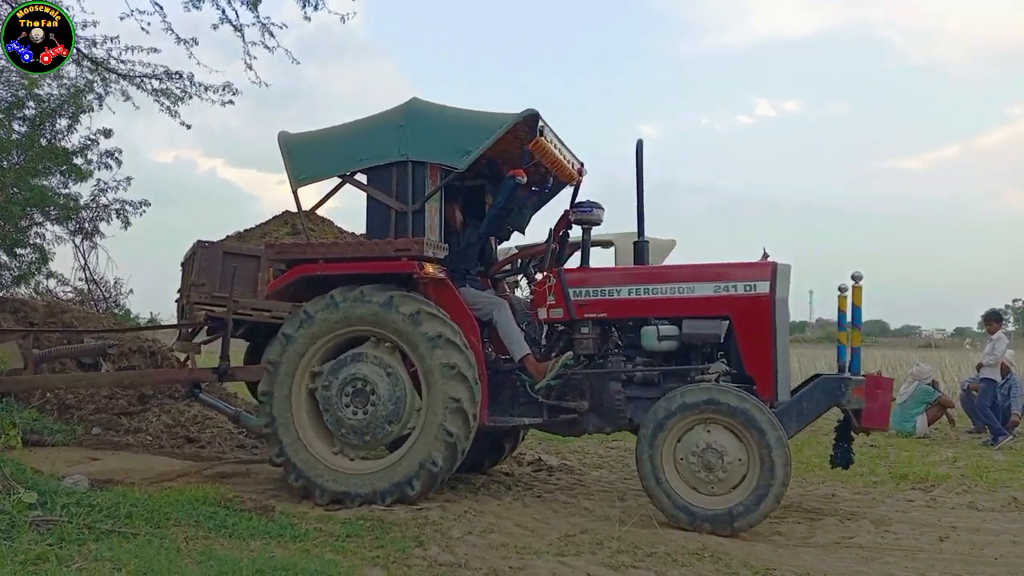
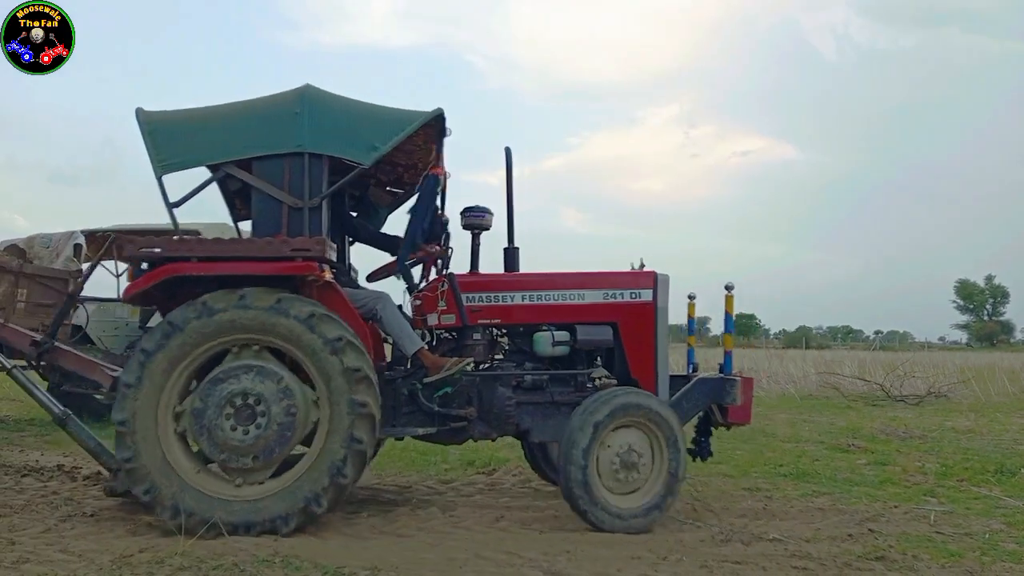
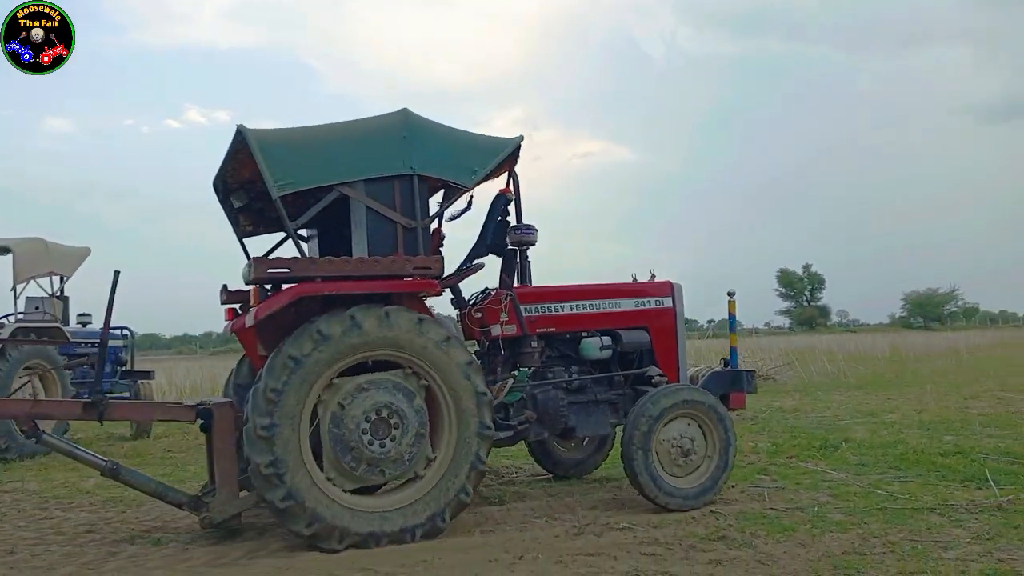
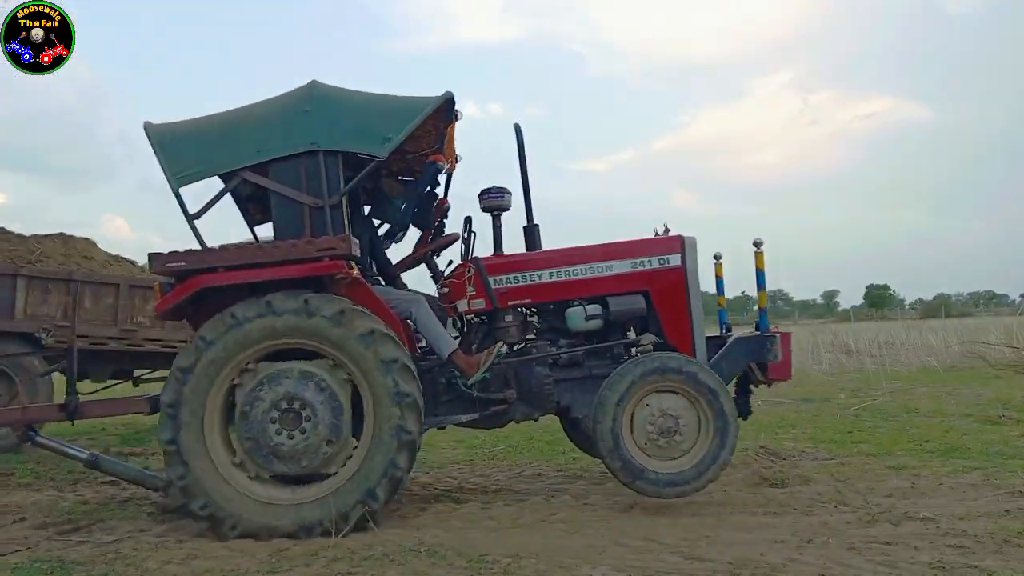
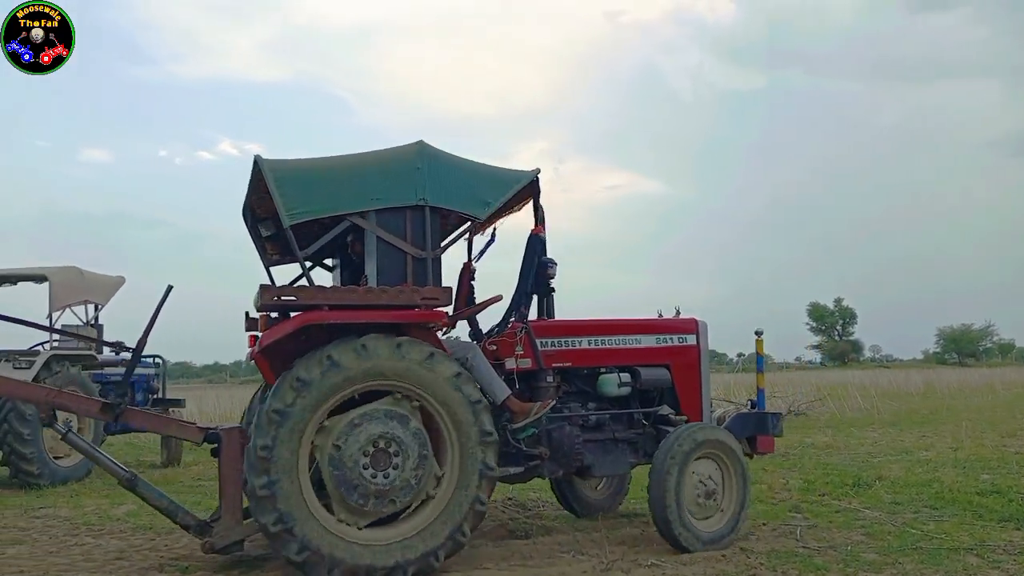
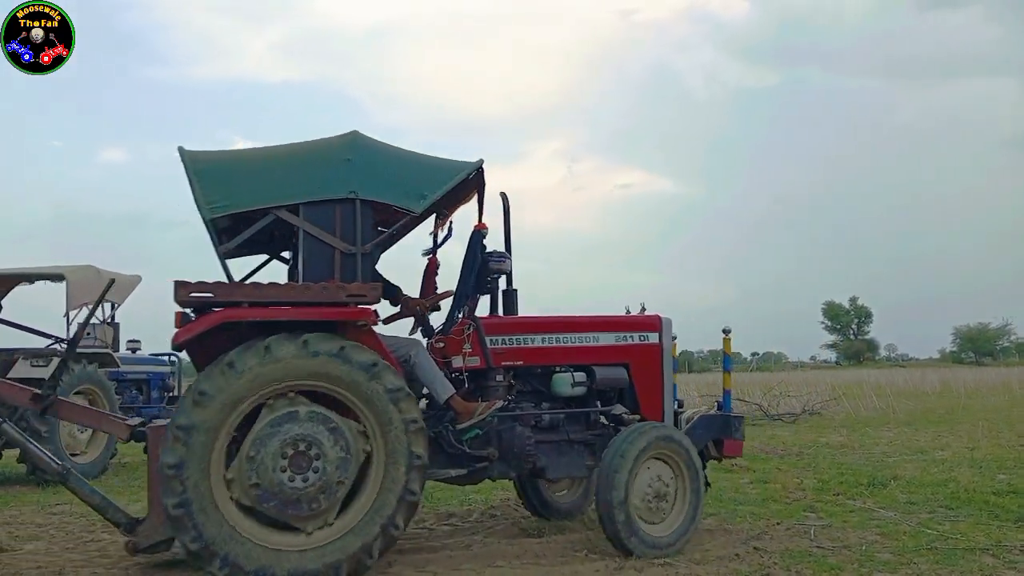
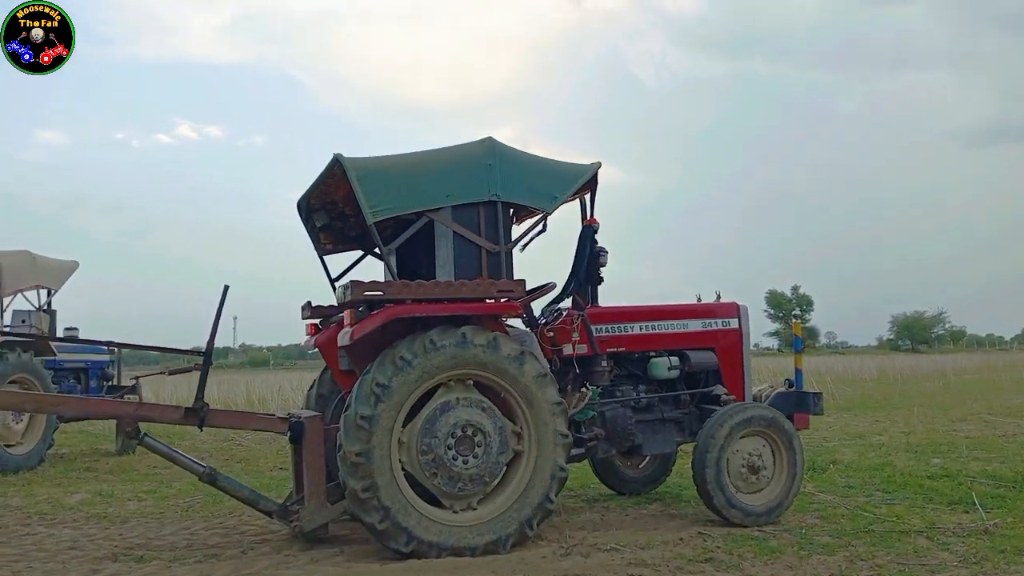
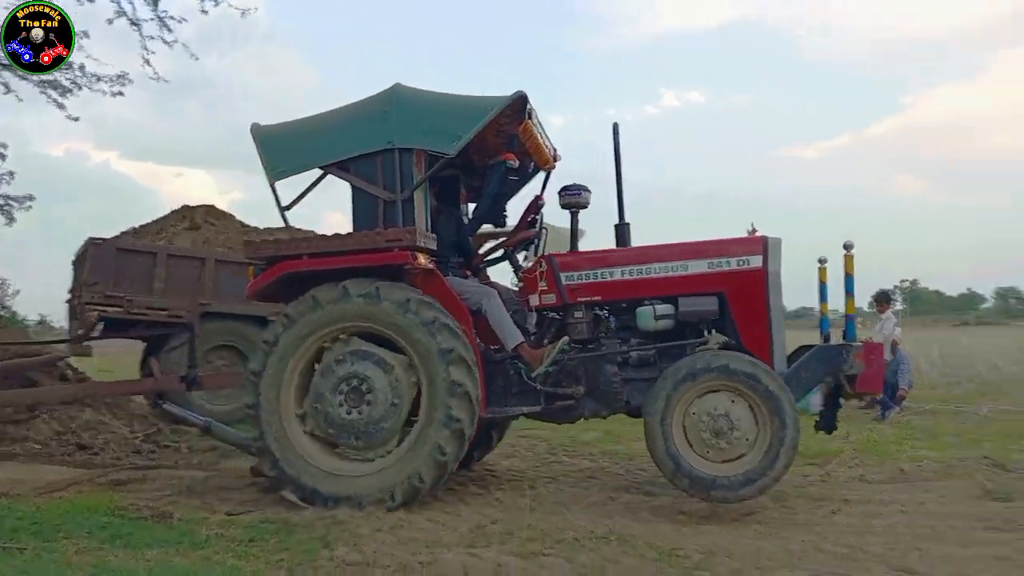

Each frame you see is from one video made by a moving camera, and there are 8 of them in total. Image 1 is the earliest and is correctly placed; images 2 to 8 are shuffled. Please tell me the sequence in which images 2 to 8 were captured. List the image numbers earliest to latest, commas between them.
8, 4, 3, 7, 5, 6, 2
